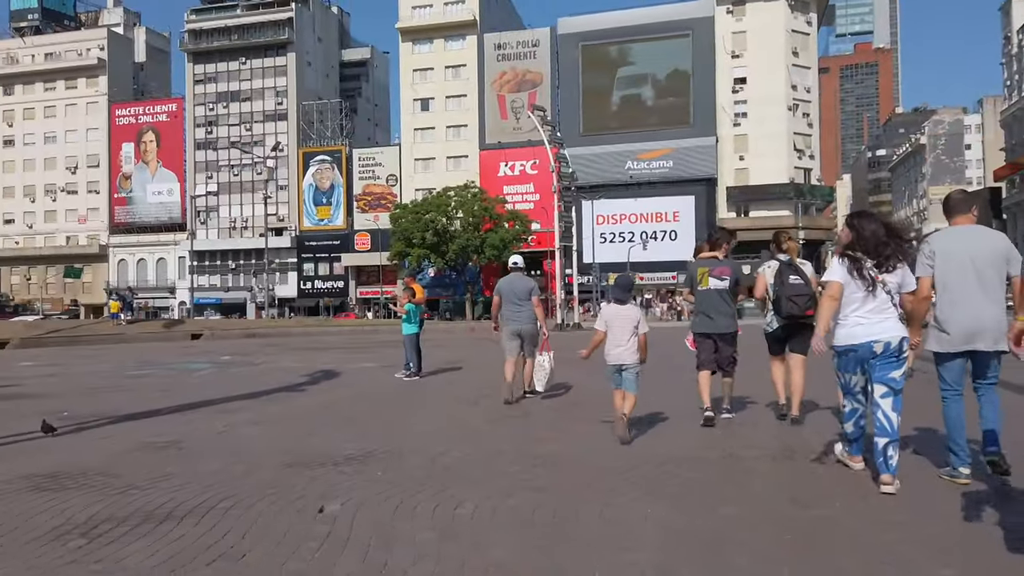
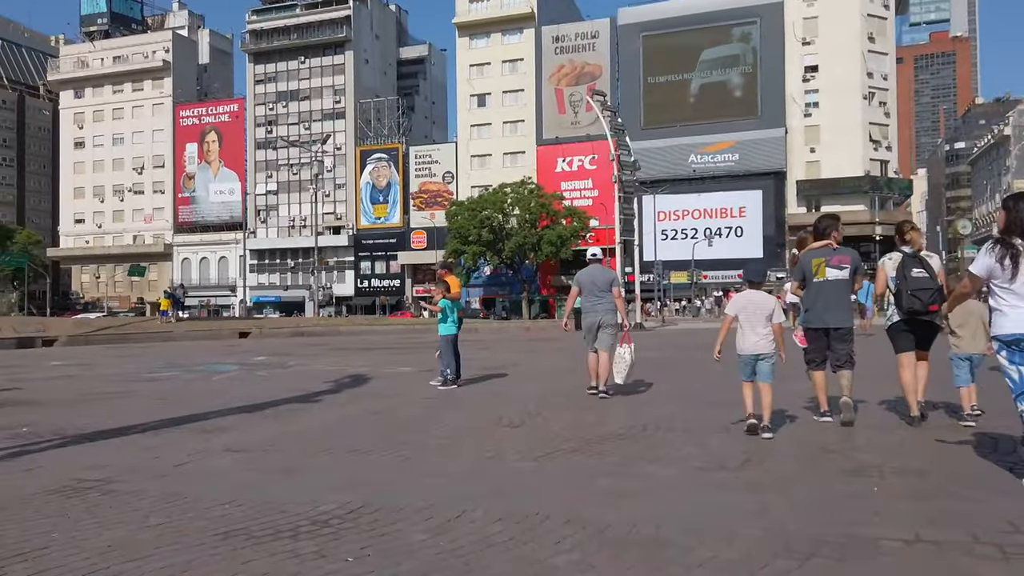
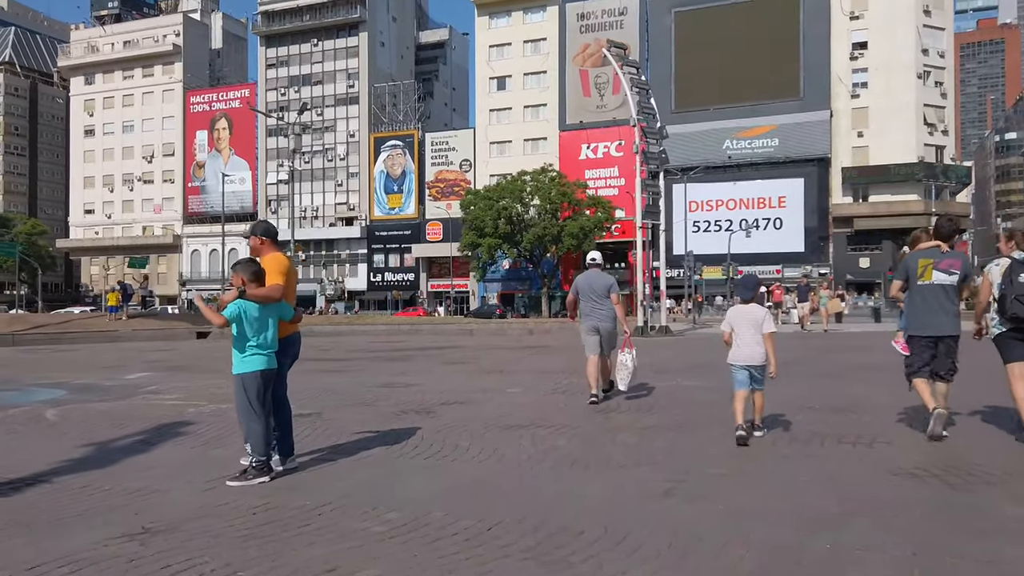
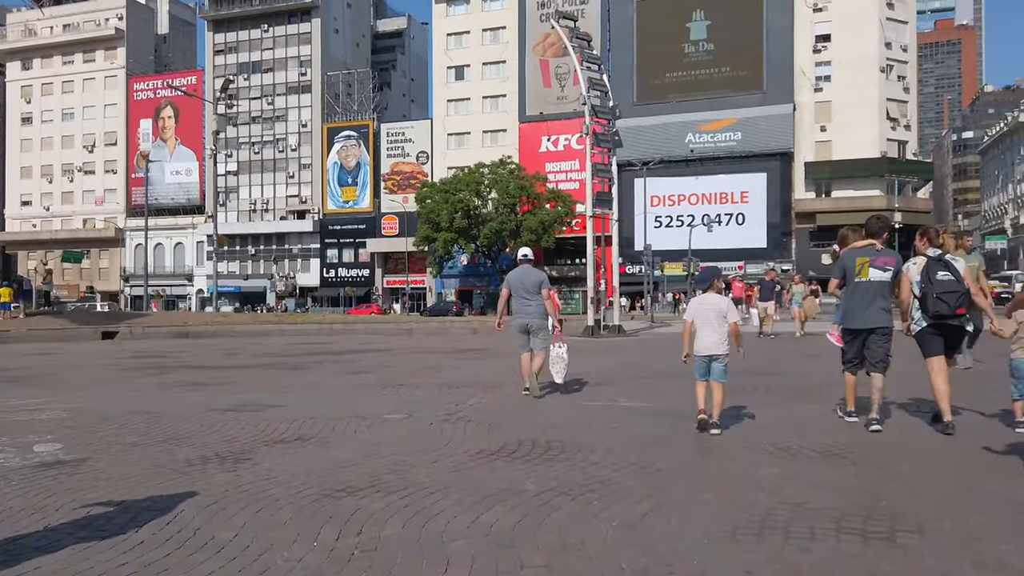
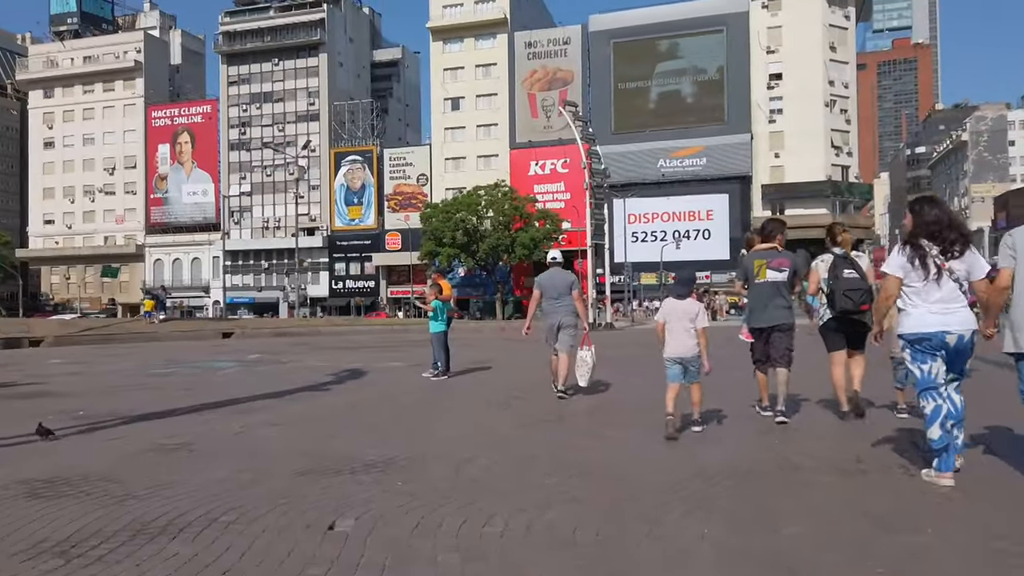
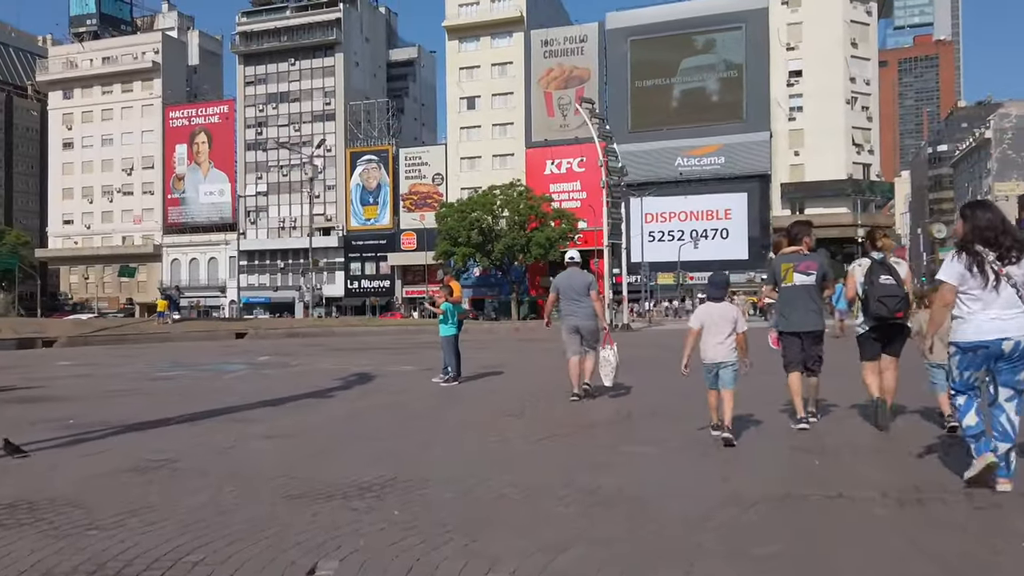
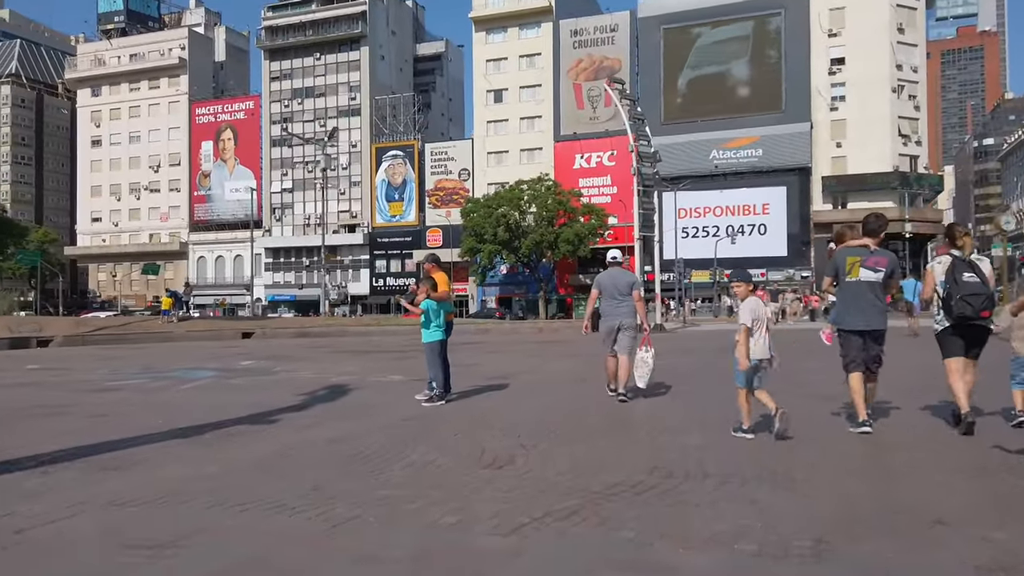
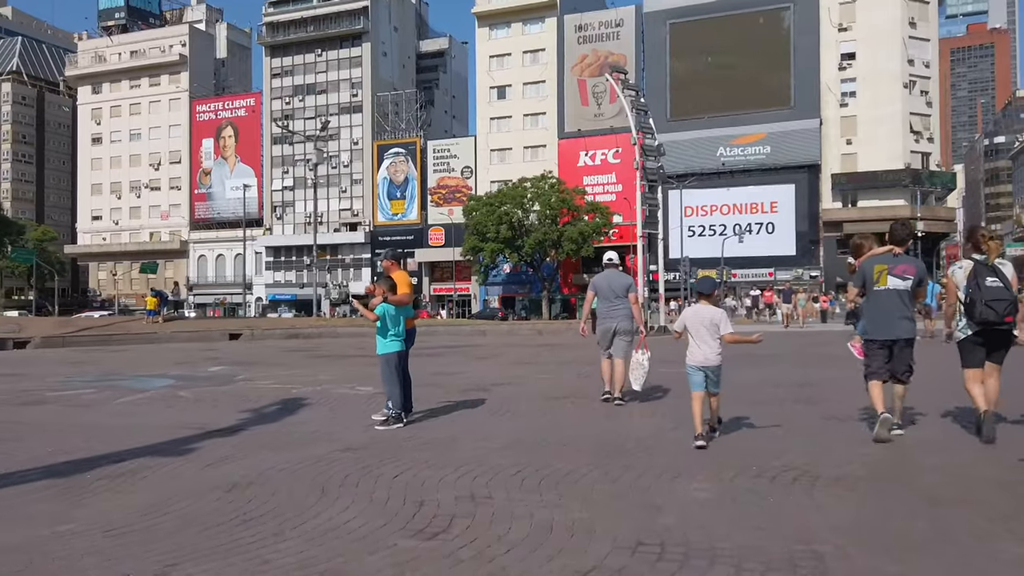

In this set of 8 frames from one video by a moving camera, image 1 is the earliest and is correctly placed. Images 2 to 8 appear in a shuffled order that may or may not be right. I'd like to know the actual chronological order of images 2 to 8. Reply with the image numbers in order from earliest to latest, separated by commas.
5, 6, 2, 7, 8, 3, 4
